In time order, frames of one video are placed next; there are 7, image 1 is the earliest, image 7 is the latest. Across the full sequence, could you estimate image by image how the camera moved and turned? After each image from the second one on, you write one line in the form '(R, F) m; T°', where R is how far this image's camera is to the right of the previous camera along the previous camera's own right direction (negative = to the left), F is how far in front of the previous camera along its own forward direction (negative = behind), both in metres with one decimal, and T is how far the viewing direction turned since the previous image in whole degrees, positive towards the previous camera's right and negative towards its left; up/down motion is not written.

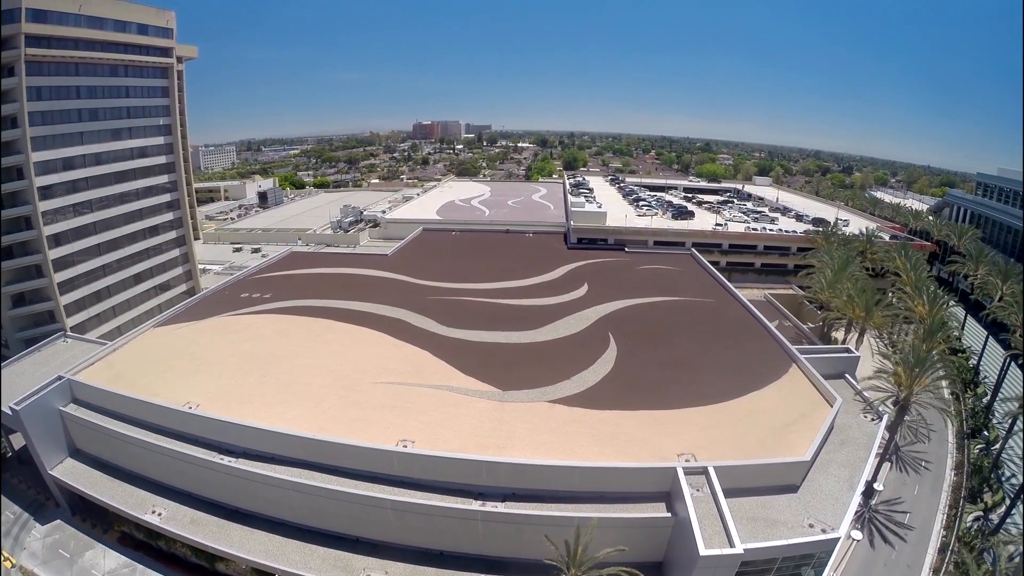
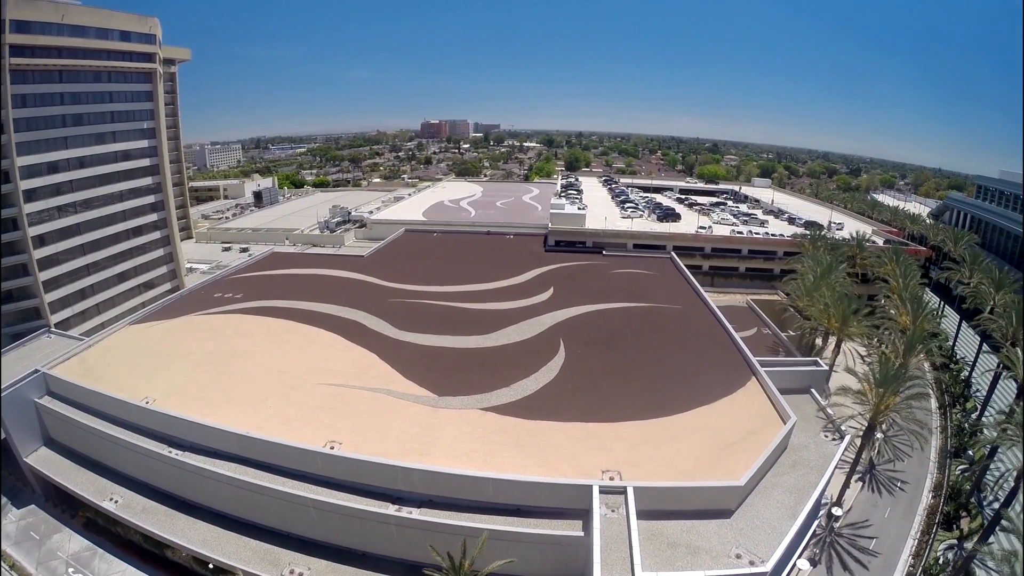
(+2.9, +1.3) m; -1°
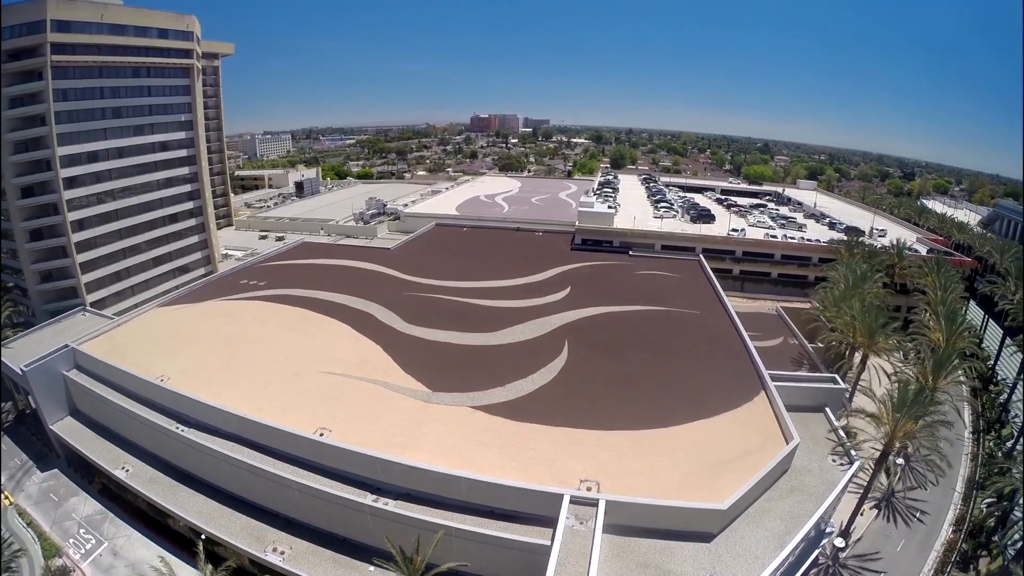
(+1.9, +0.6) m; -5°
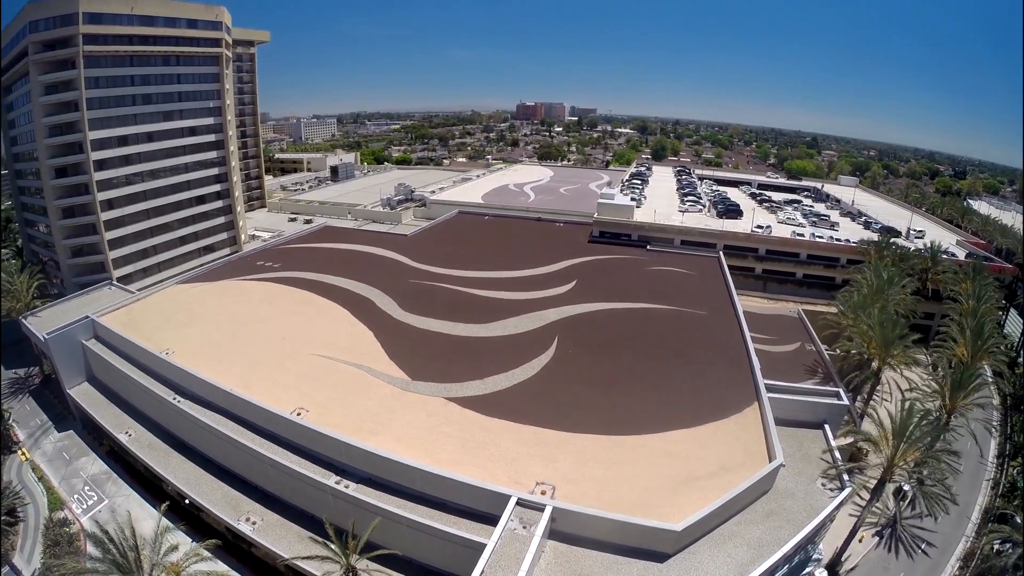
(+2.4, +0.8) m; -4°
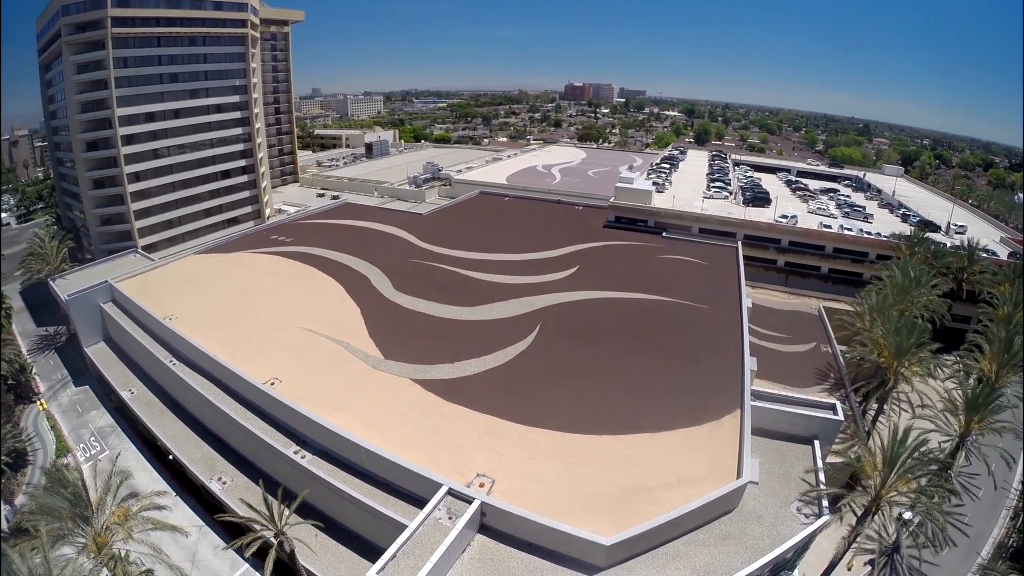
(+2.7, +0.8) m; -4°
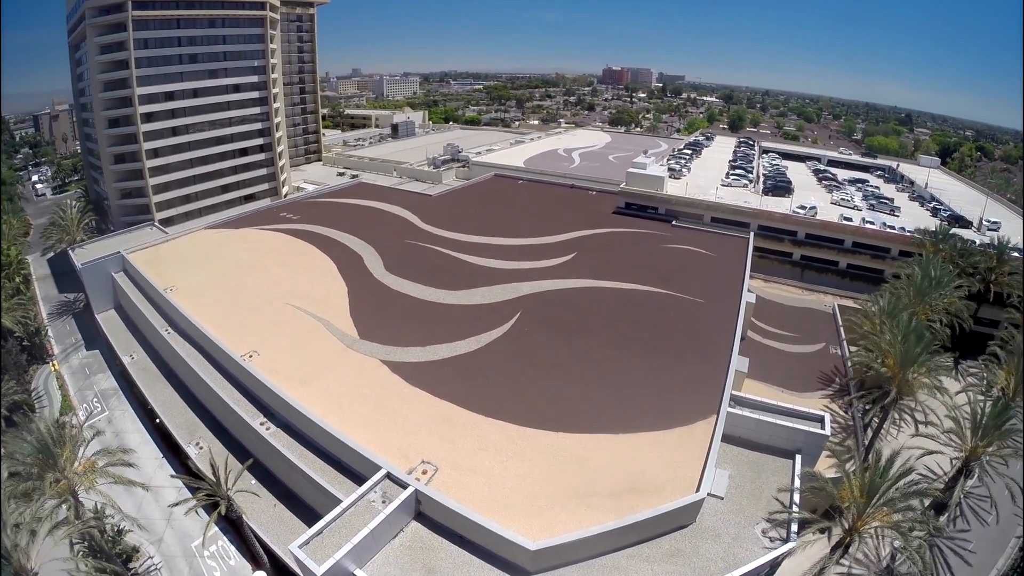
(+2.3, +0.6) m; -3°
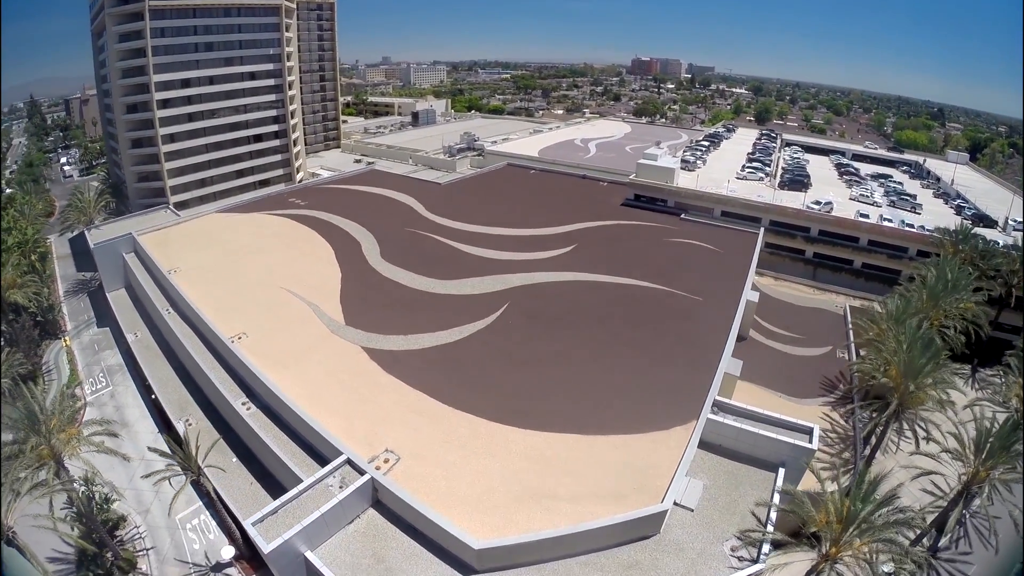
(+1.6, +0.4) m; -3°
